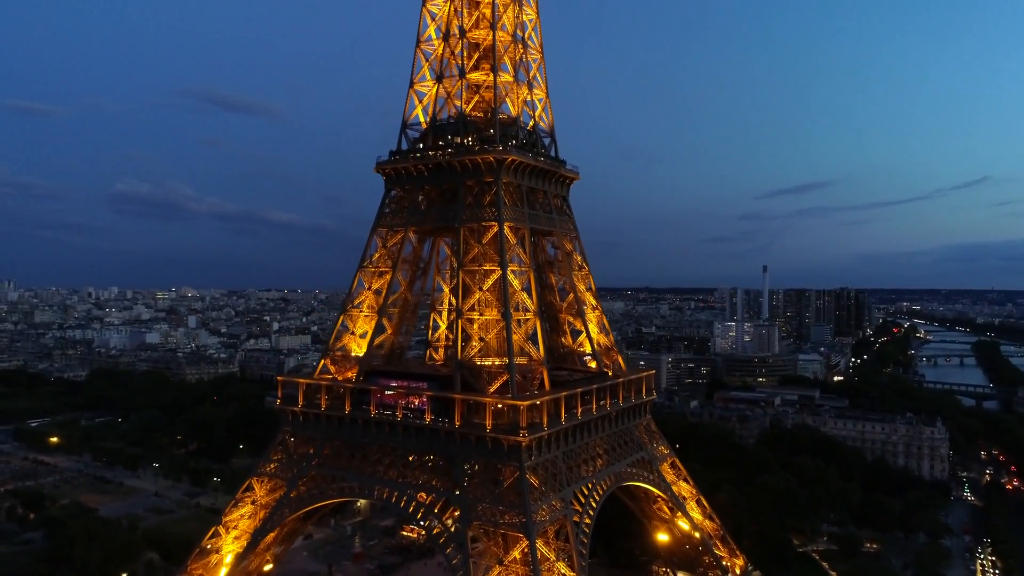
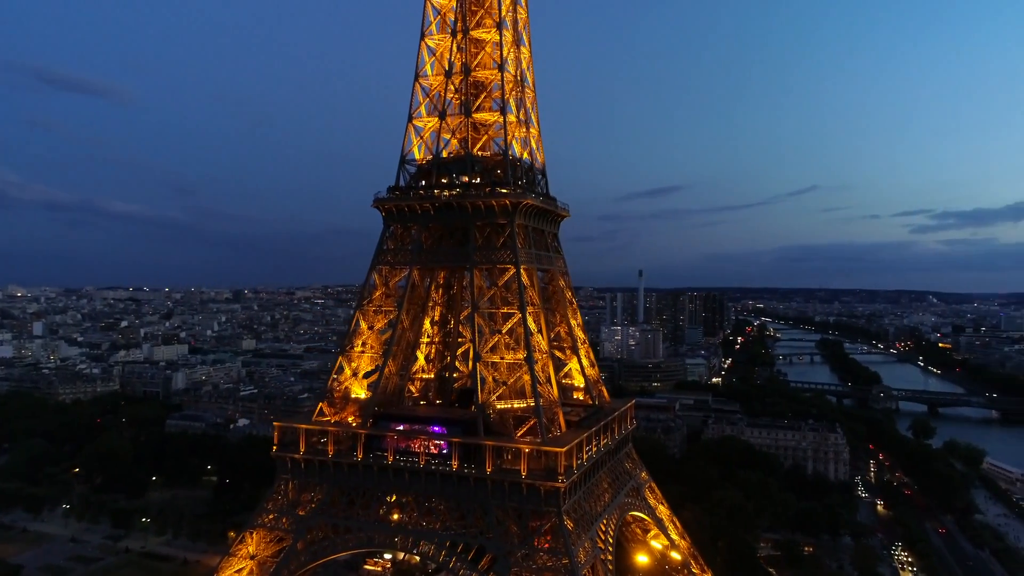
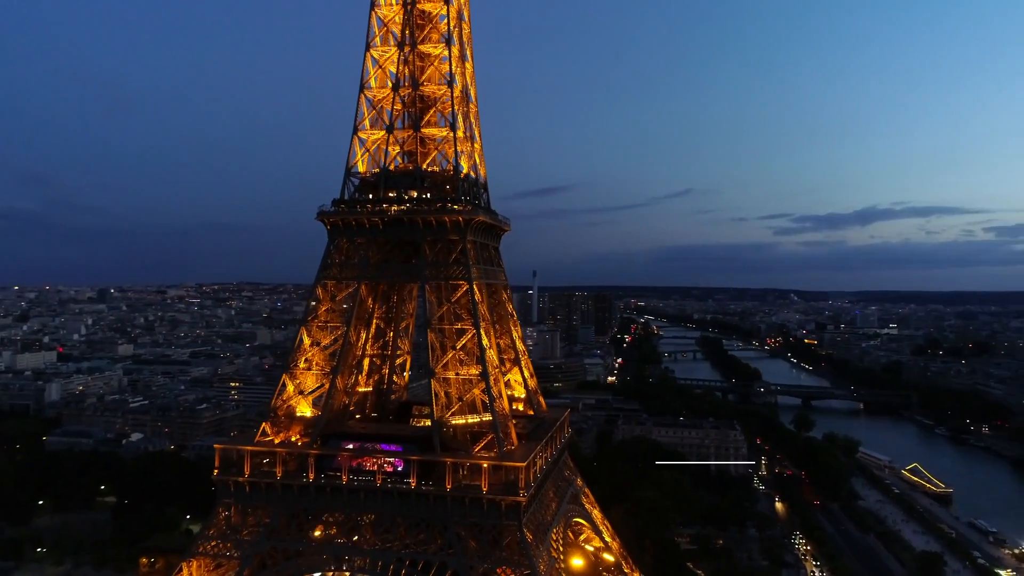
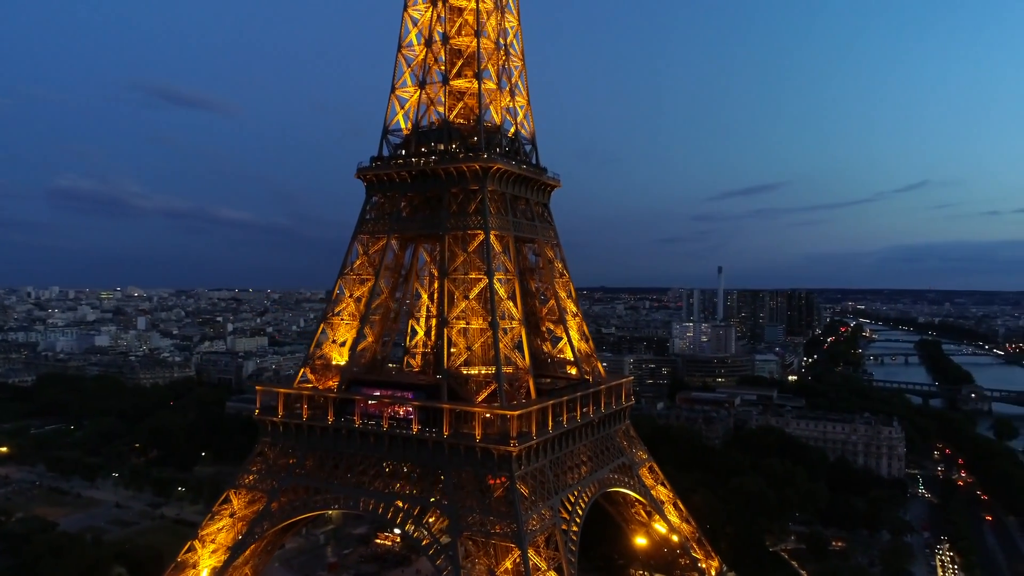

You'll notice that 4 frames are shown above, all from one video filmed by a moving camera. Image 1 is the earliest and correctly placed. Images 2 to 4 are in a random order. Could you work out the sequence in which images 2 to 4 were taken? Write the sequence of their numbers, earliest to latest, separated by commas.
4, 2, 3
